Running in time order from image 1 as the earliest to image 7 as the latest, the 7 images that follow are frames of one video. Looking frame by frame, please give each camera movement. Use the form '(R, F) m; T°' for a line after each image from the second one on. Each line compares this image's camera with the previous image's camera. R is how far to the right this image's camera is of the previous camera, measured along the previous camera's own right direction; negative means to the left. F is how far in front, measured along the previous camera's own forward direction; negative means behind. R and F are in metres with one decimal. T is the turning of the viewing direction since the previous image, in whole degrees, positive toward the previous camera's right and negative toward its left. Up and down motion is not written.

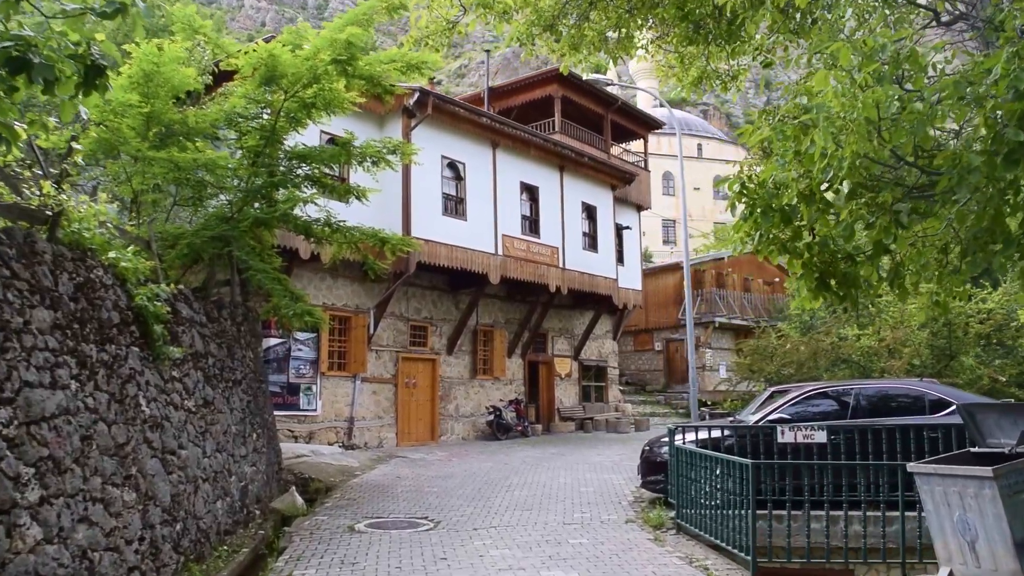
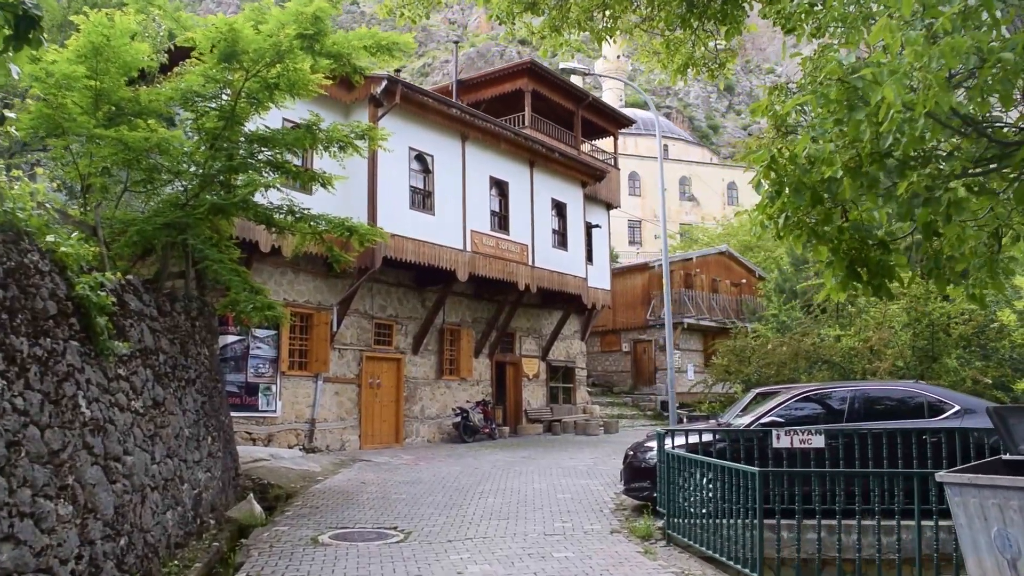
(-0.2, +0.6) m; +3°
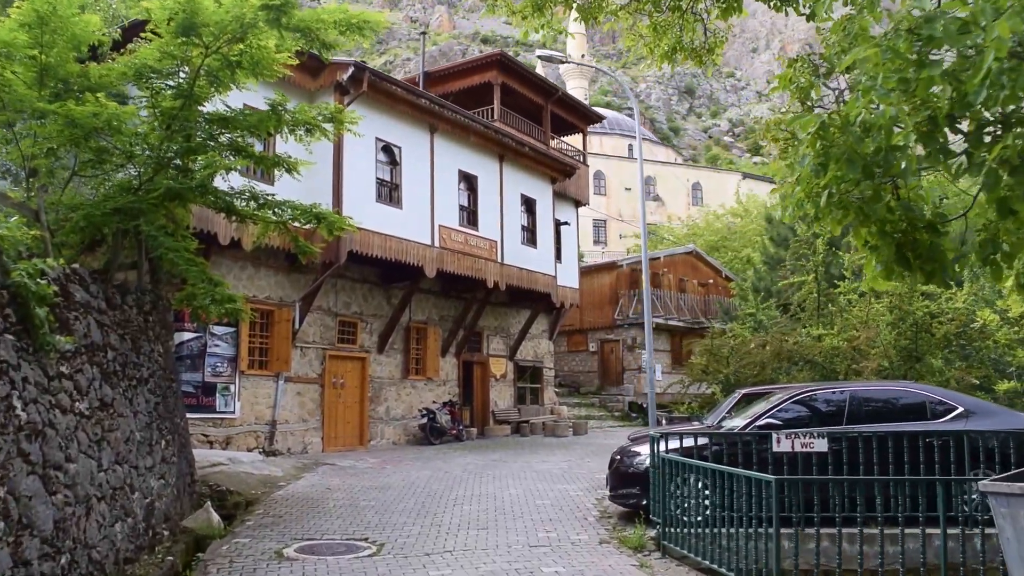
(-0.2, +0.6) m; +3°
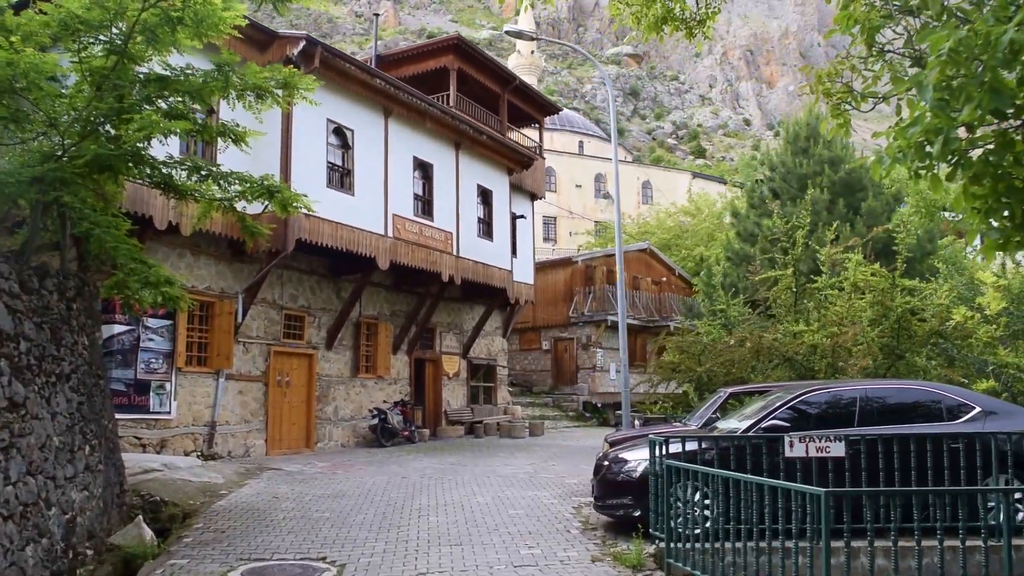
(-0.4, +0.9) m; +4°
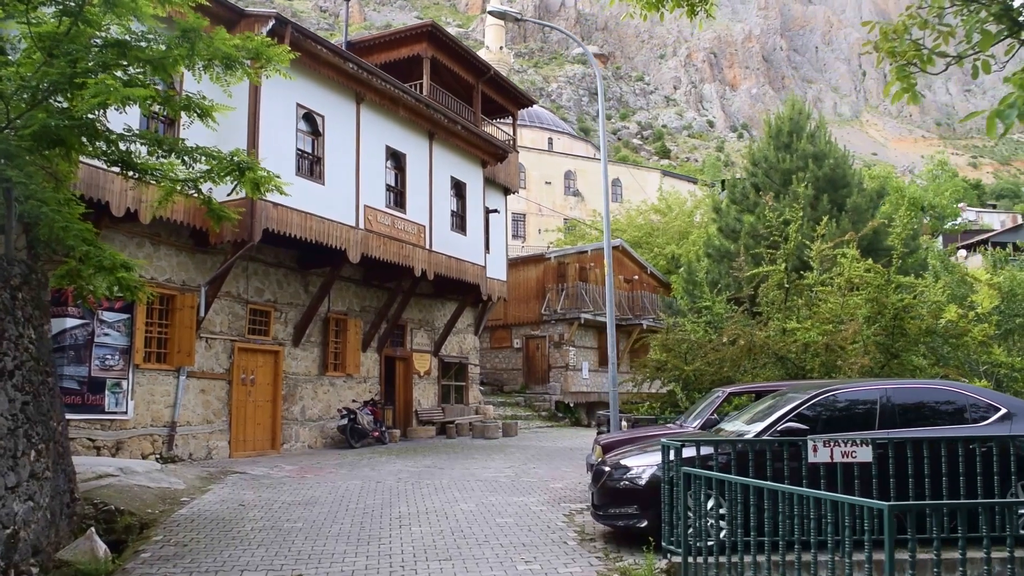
(-0.3, +0.6) m; +3°
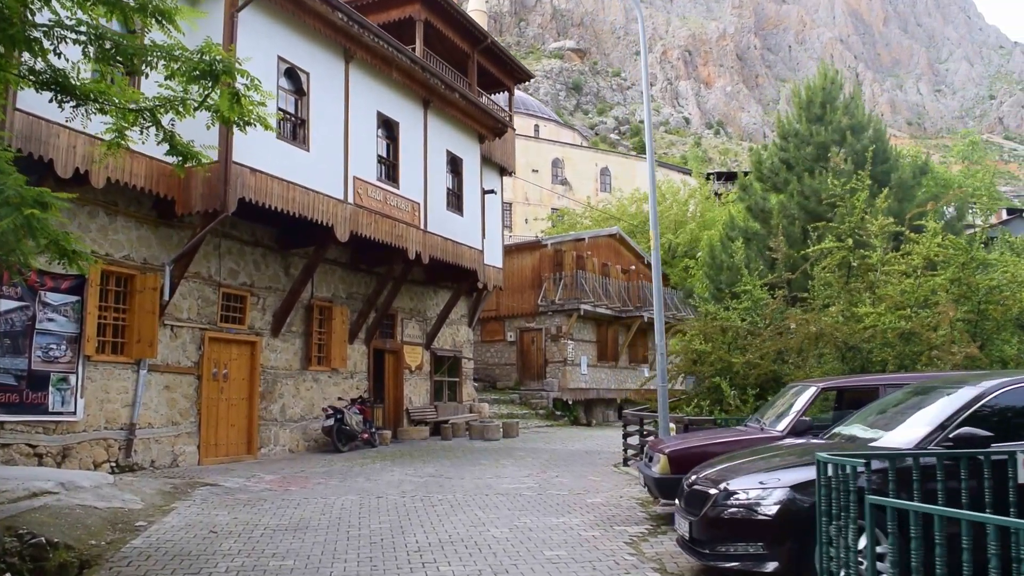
(-0.7, +1.9) m; +2°
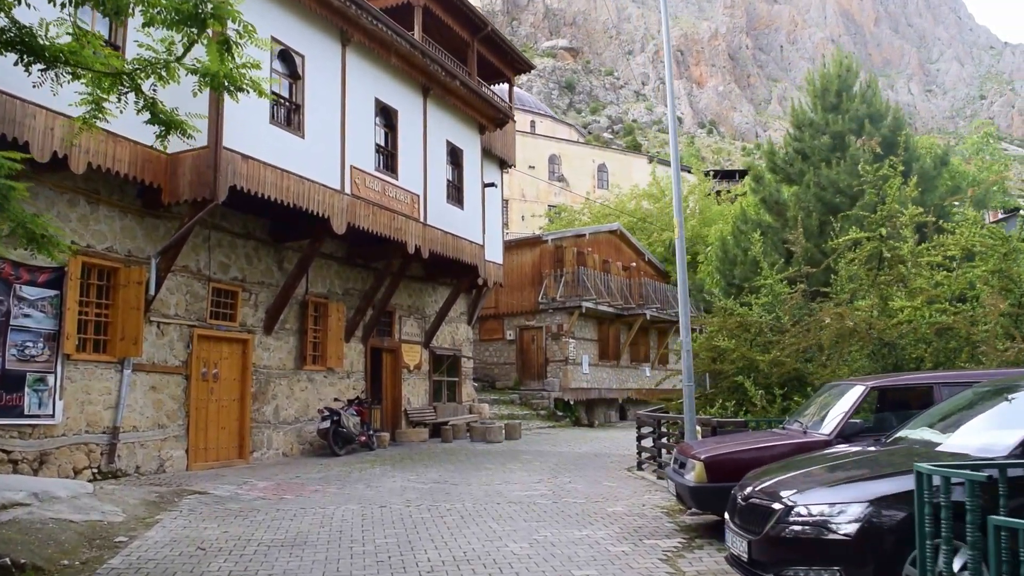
(-0.2, +0.7) m; +1°
